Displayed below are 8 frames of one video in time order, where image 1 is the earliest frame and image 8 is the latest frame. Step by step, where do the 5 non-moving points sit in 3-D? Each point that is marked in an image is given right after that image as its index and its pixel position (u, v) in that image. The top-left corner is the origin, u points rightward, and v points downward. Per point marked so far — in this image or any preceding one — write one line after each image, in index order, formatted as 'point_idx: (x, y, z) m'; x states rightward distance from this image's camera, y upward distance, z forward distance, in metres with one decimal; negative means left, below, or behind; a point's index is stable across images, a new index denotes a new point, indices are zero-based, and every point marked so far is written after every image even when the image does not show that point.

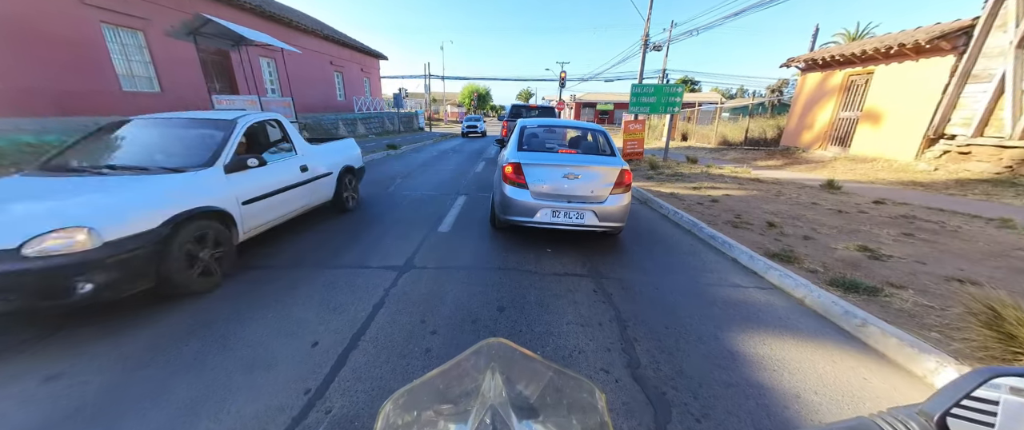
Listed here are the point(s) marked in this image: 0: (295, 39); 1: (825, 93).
0: (-11.9, +9.7, +19.3) m
1: (+11.7, +4.5, +13.0) m
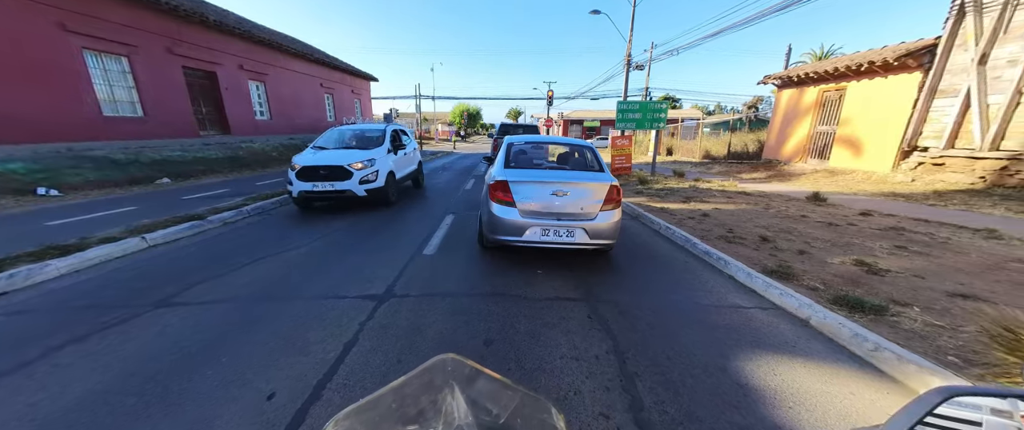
0: (-12.7, +8.5, +19.3) m
1: (+11.2, +4.1, +13.4) m
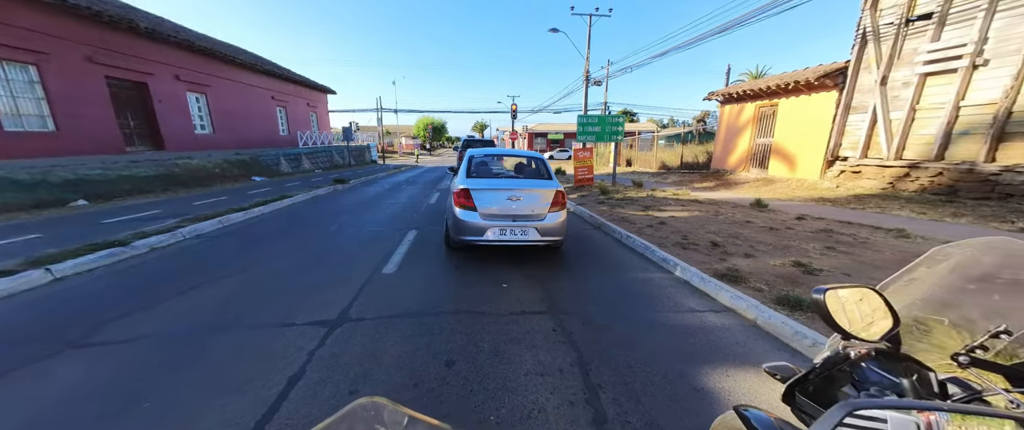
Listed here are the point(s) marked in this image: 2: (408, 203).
0: (-14.8, +7.4, +18.2) m
1: (+9.6, +3.9, +14.5) m
2: (-3.3, +0.4, +10.8) m
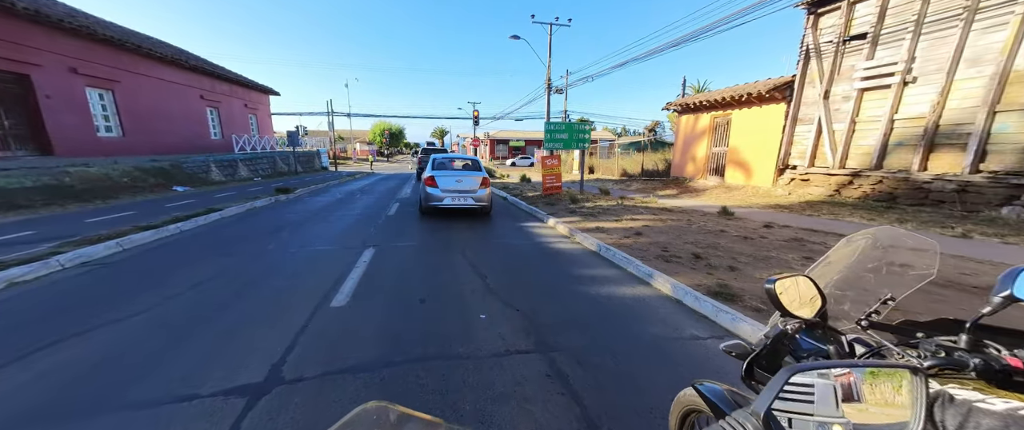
0: (-16.7, +6.8, +16.1) m
1: (+8.0, +3.6, +15.2) m
2: (-4.3, 0.0, +10.0) m
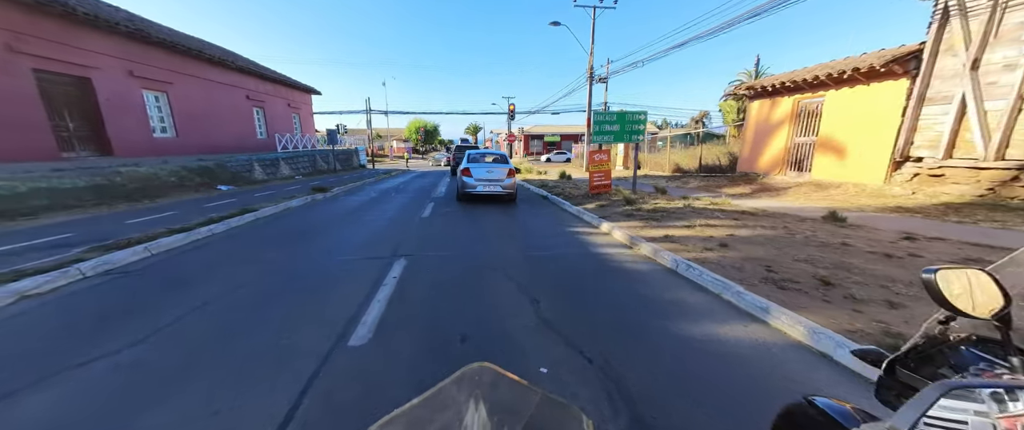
0: (-14.9, +6.9, +16.6) m
1: (+9.7, +3.6, +13.3) m
2: (-3.2, 0.0, +9.4) m
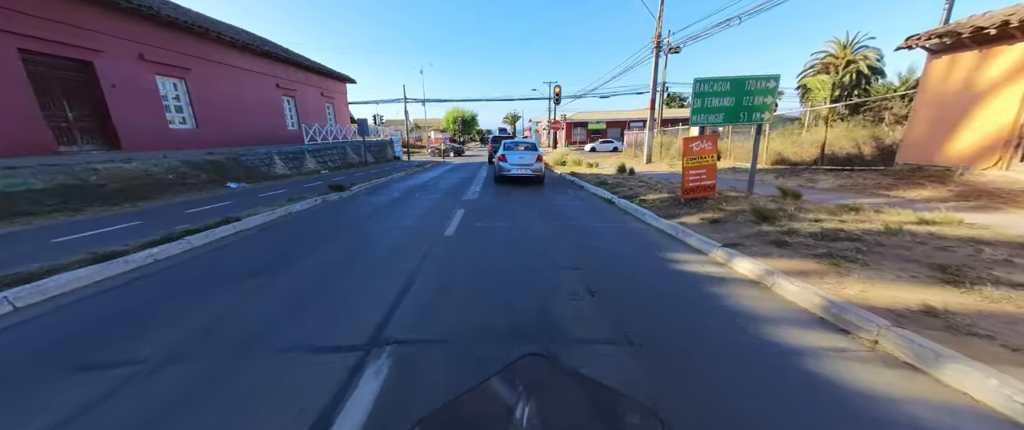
0: (-12.8, +7.0, +15.3) m
1: (+11.2, +3.3, +9.4) m
2: (-2.0, -0.2, +7.0) m
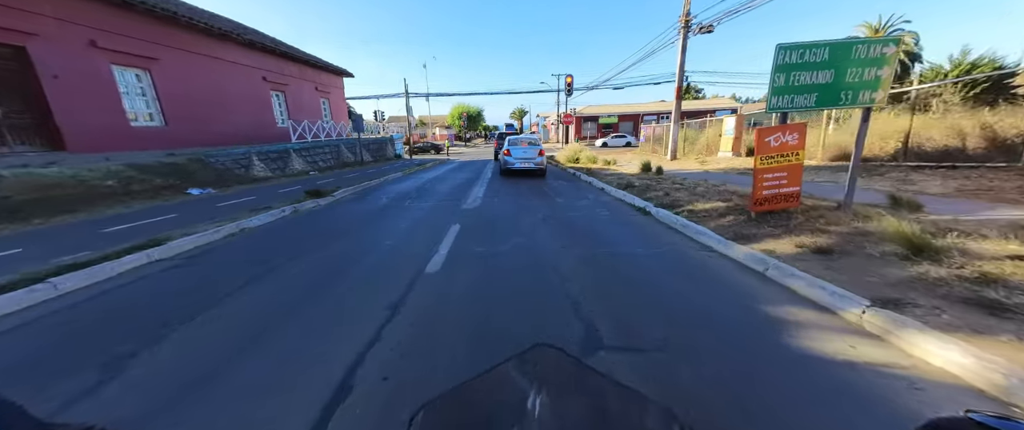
0: (-12.5, +6.7, +13.7) m
1: (+11.4, +3.1, +7.3) m
2: (-1.8, -0.5, +5.3) m
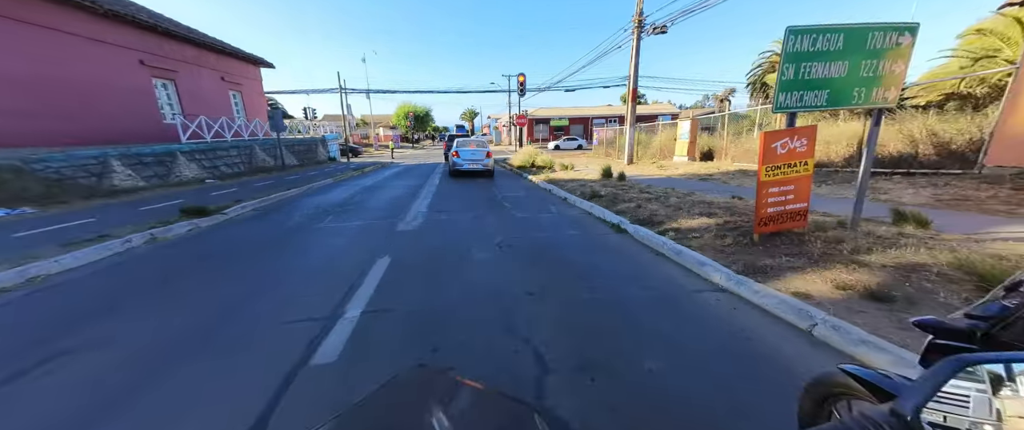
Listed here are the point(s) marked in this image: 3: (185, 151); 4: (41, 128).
0: (-14.2, +6.0, +10.5) m
1: (+10.4, +3.0, +7.4) m
2: (-2.4, -0.9, +3.6) m
3: (-11.1, +2.2, +12.4) m
4: (-14.1, +2.6, +10.8) m
